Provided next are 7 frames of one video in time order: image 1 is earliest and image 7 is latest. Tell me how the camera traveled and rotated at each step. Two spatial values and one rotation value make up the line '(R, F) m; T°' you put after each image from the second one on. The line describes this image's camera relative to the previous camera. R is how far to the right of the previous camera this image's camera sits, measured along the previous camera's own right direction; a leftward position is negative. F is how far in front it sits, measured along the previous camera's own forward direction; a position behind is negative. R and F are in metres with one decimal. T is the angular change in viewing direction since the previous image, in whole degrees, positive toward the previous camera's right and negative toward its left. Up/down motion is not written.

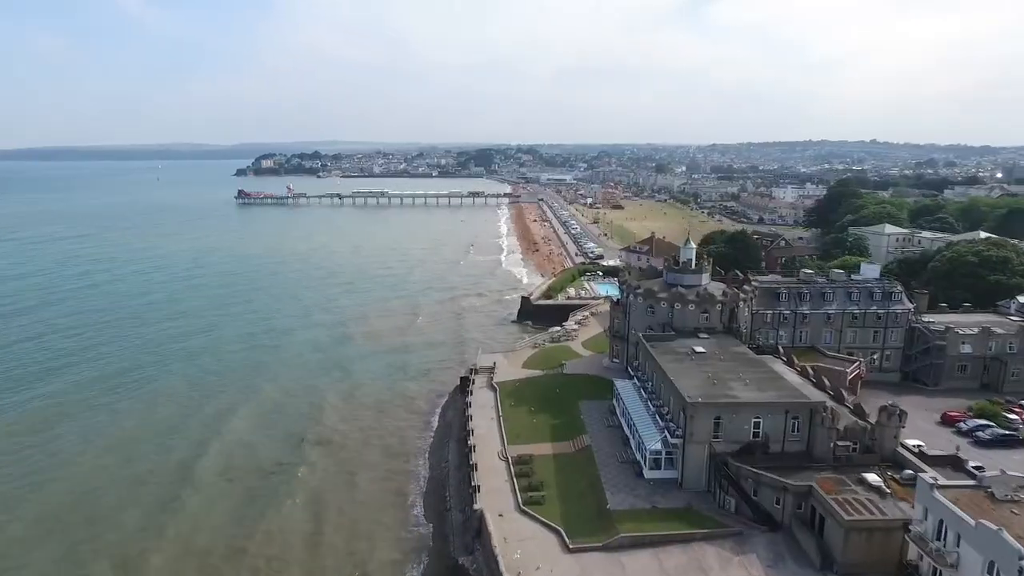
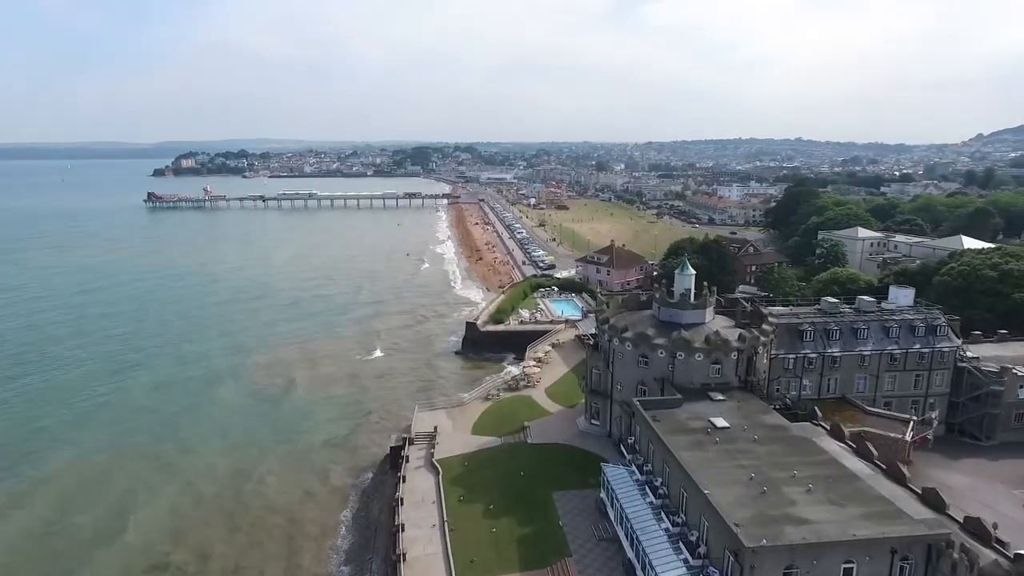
(-0.2, +11.2) m; +5°
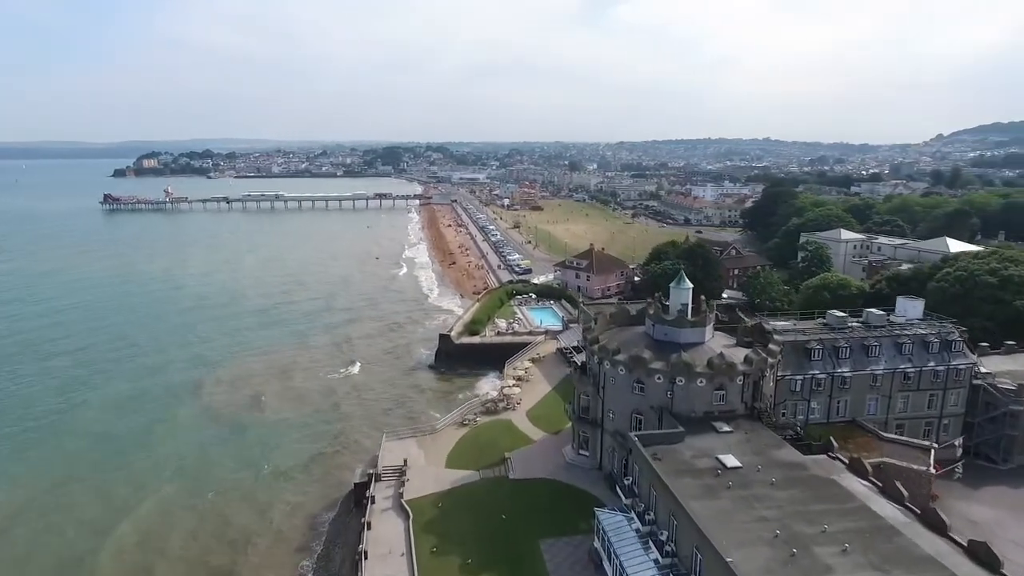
(-0.2, +3.7) m; +2°
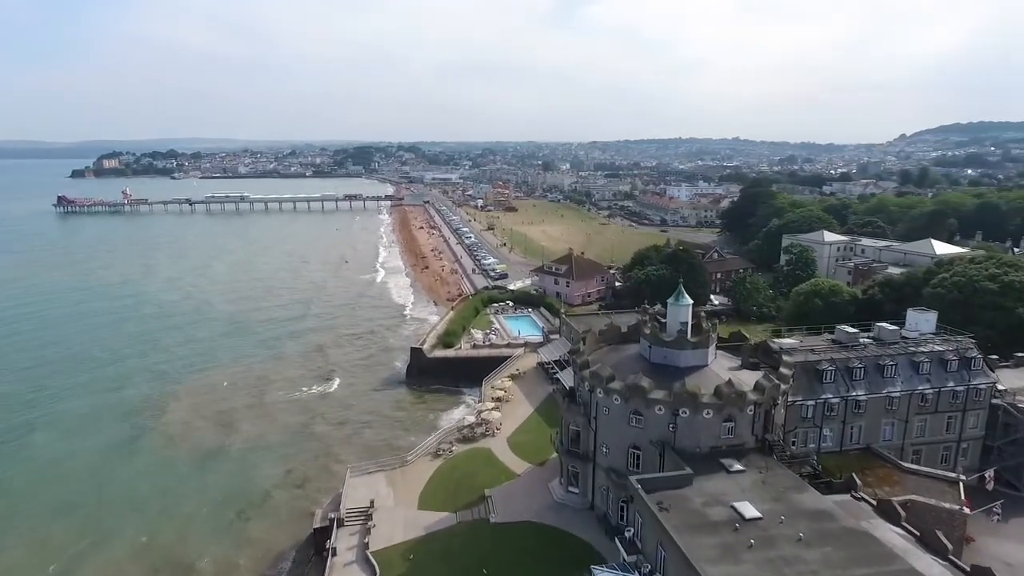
(-0.2, +3.5) m; +2°
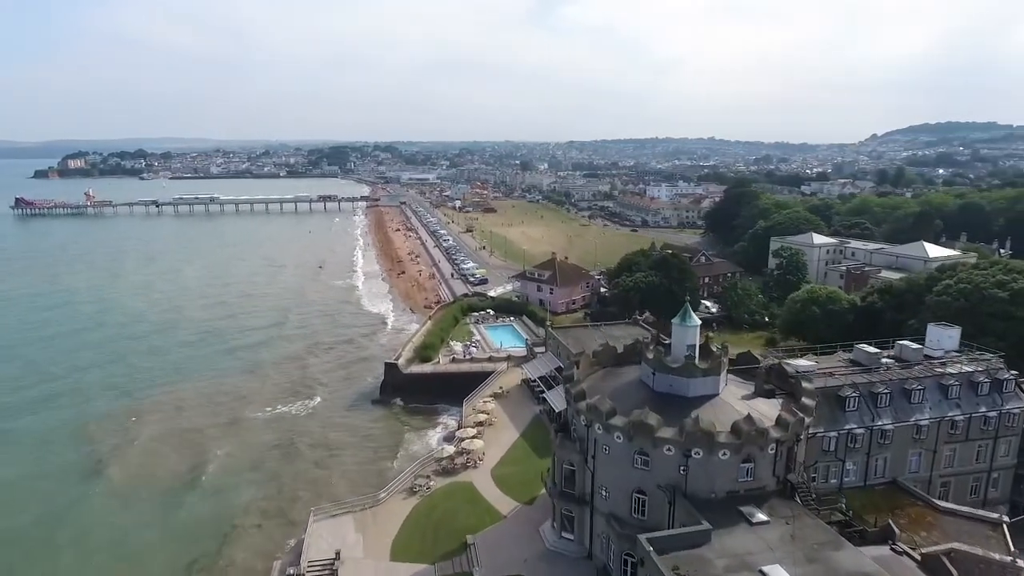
(-0.2, +3.4) m; +2°
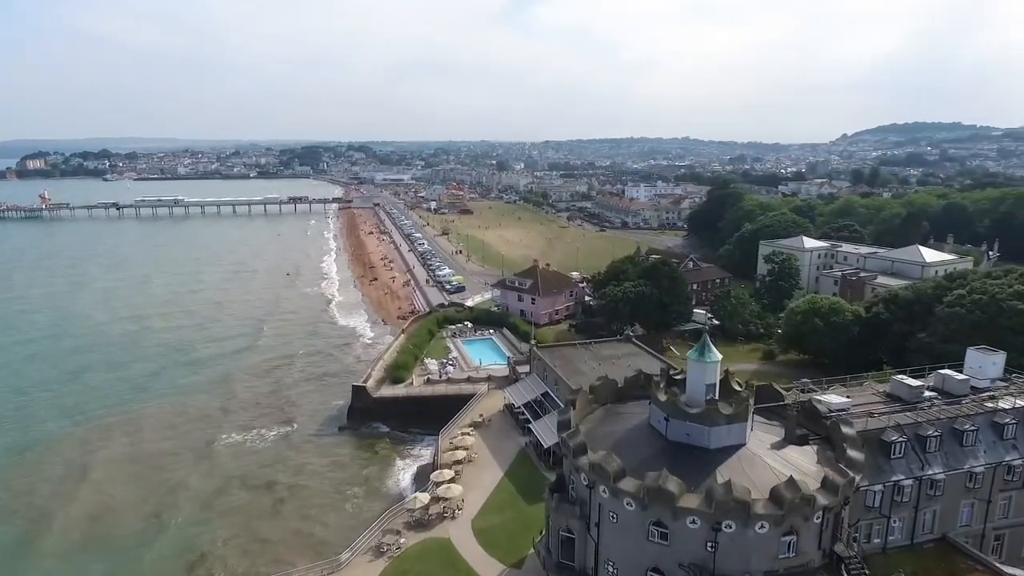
(-0.2, +4.2) m; +2°
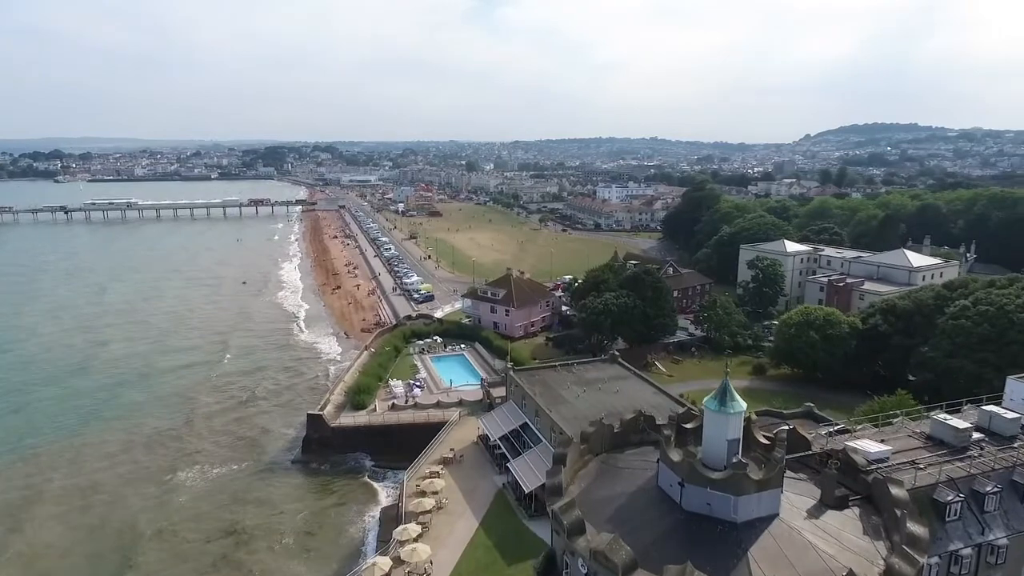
(-0.1, +4.1) m; +3°
